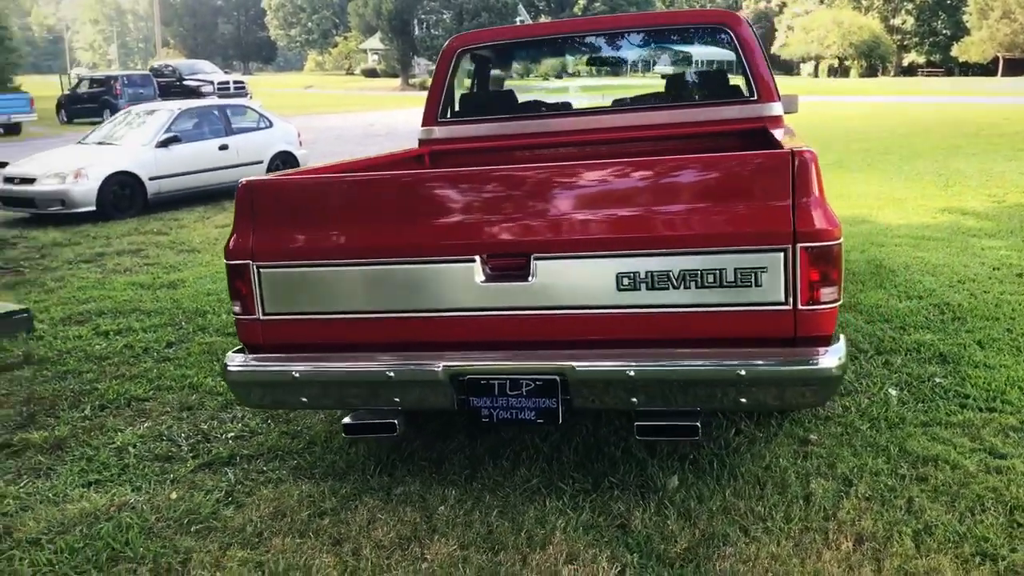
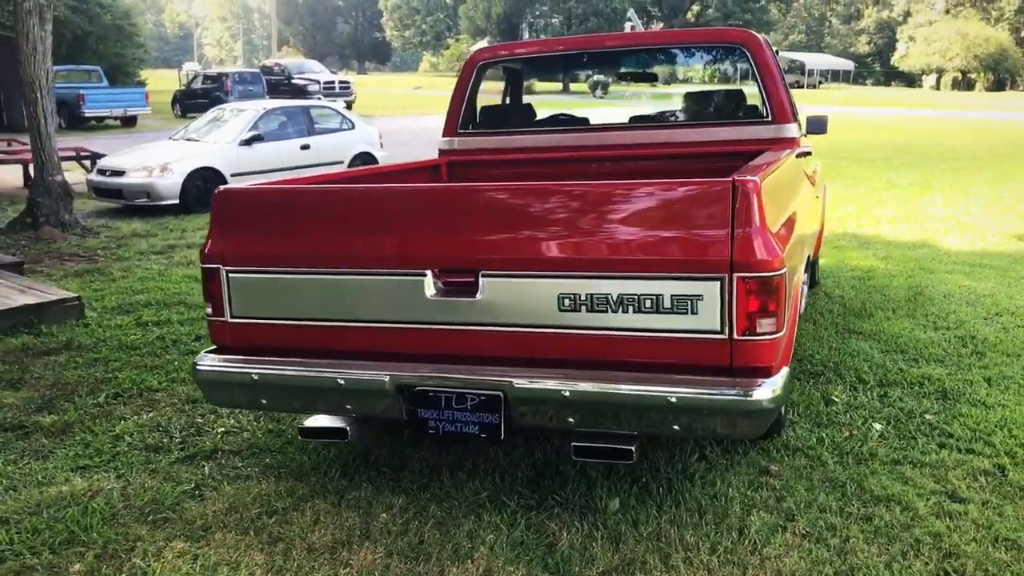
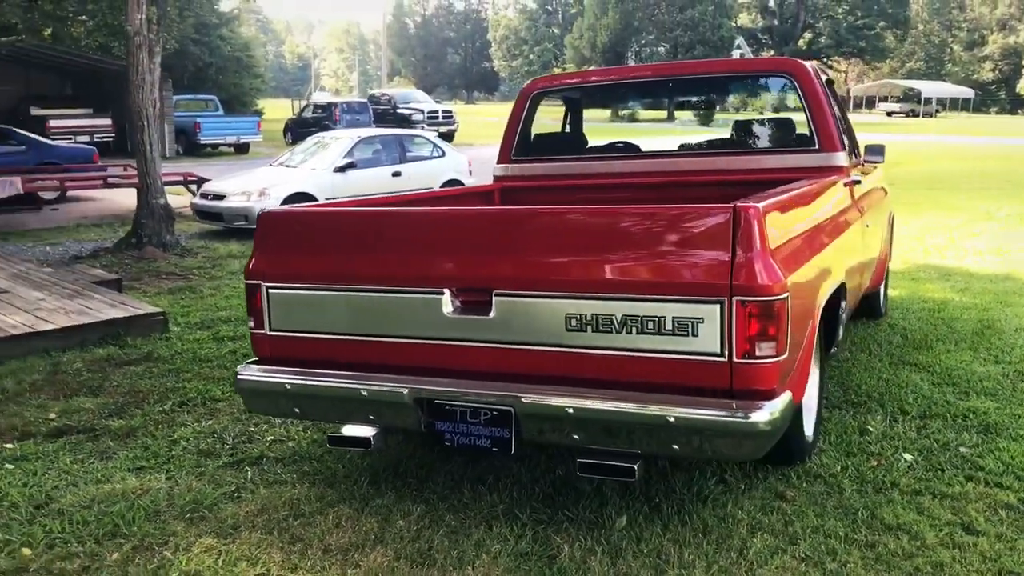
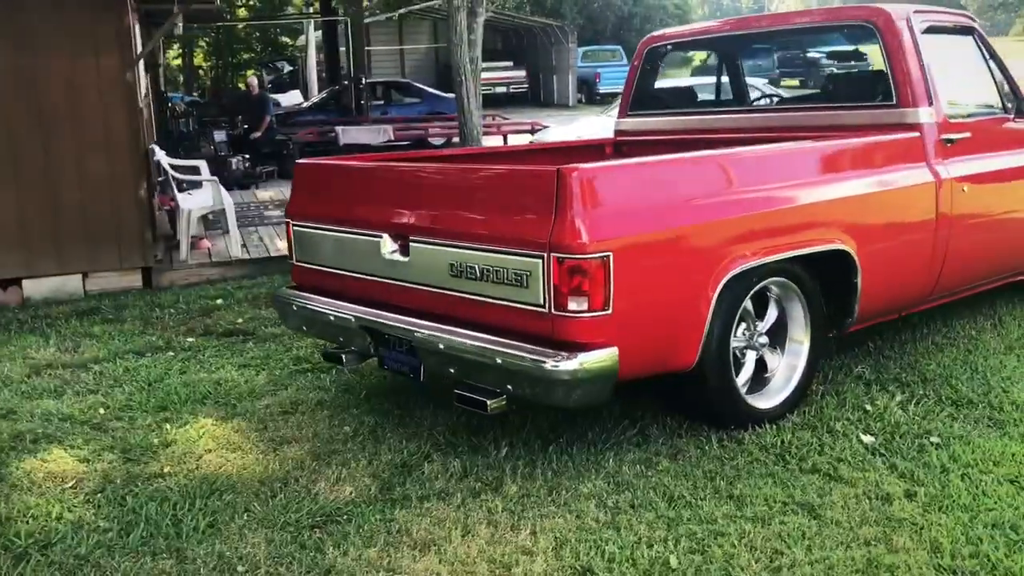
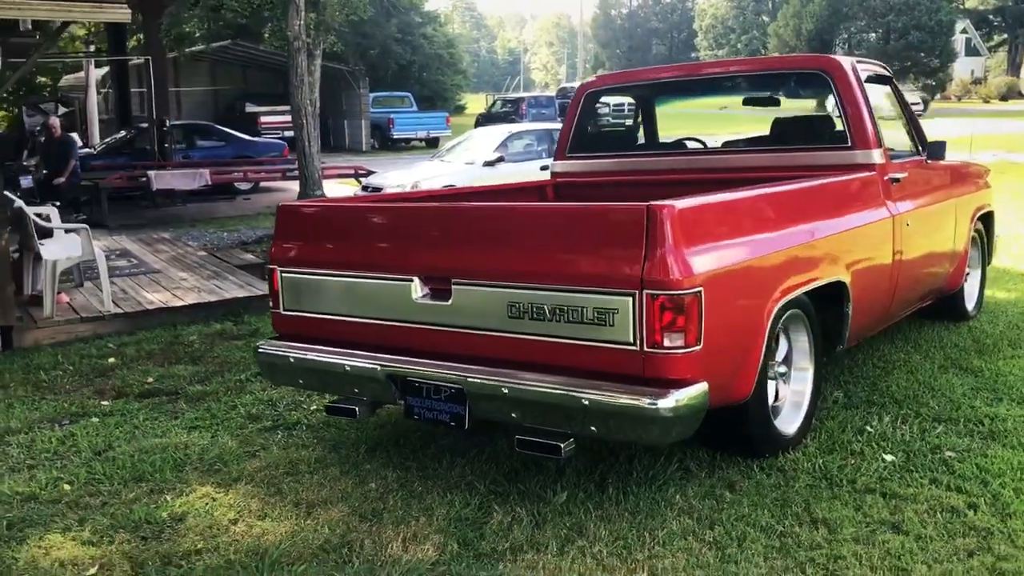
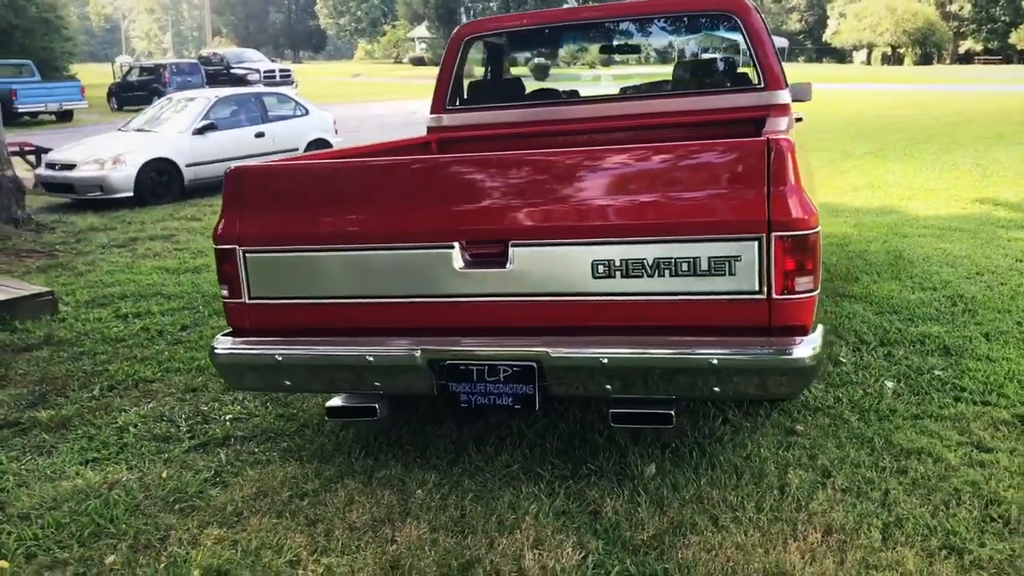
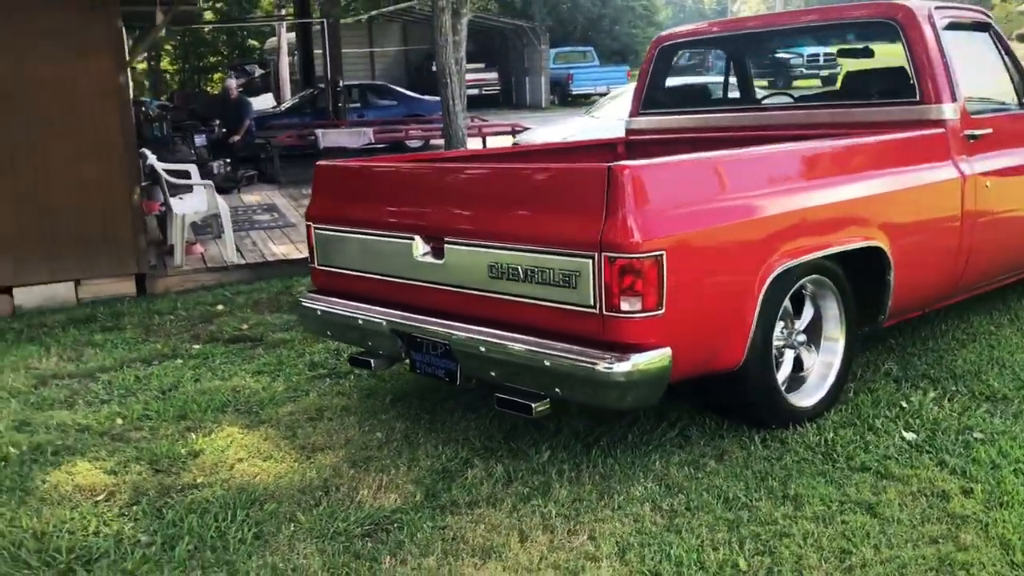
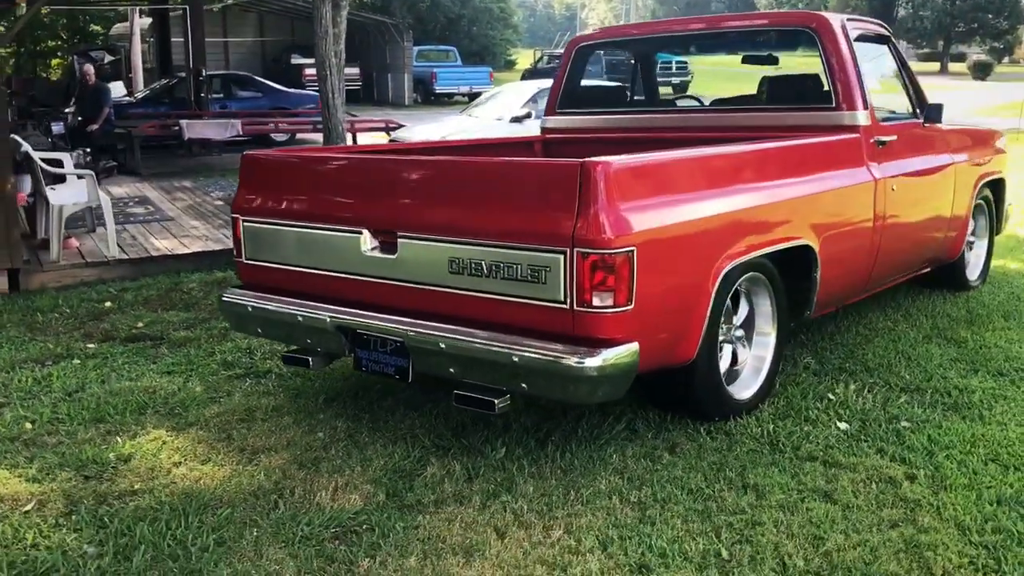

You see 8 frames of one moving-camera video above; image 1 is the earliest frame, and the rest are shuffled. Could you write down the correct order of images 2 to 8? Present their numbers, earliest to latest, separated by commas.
6, 2, 3, 5, 8, 7, 4
